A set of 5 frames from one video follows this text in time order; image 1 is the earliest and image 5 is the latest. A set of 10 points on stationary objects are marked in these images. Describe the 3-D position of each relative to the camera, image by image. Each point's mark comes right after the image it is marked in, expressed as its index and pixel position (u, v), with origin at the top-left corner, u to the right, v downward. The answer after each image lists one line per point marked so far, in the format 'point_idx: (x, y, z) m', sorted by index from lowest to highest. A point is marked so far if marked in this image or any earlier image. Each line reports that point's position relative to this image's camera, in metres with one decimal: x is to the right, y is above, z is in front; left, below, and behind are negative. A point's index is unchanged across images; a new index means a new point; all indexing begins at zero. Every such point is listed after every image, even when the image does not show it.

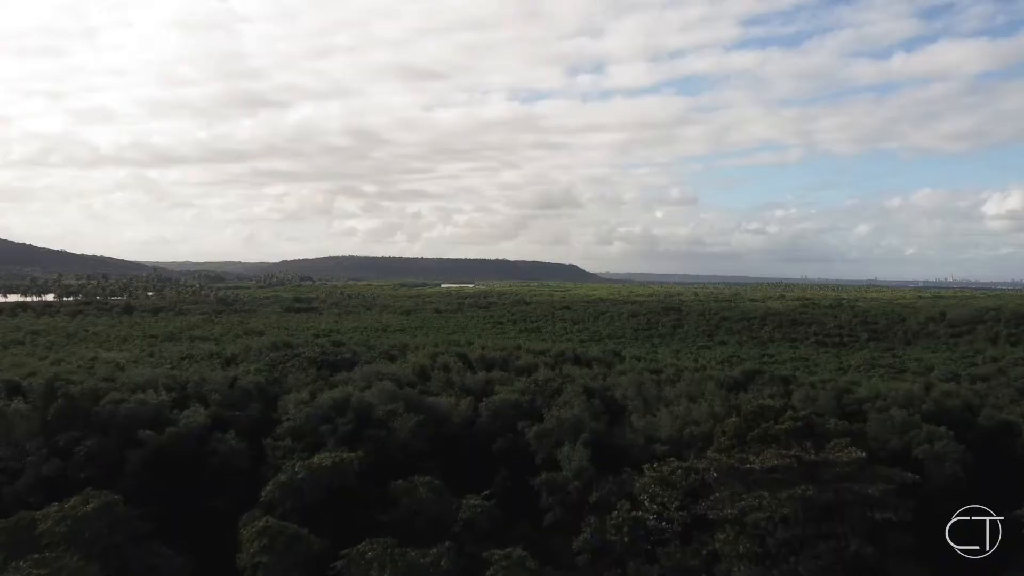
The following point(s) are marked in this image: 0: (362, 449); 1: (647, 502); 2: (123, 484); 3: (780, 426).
0: (-4.6, -4.9, +20.1) m
1: (+3.6, -5.7, +17.6) m
2: (-10.4, -5.2, +17.7) m
3: (+7.7, -3.9, +19.0) m
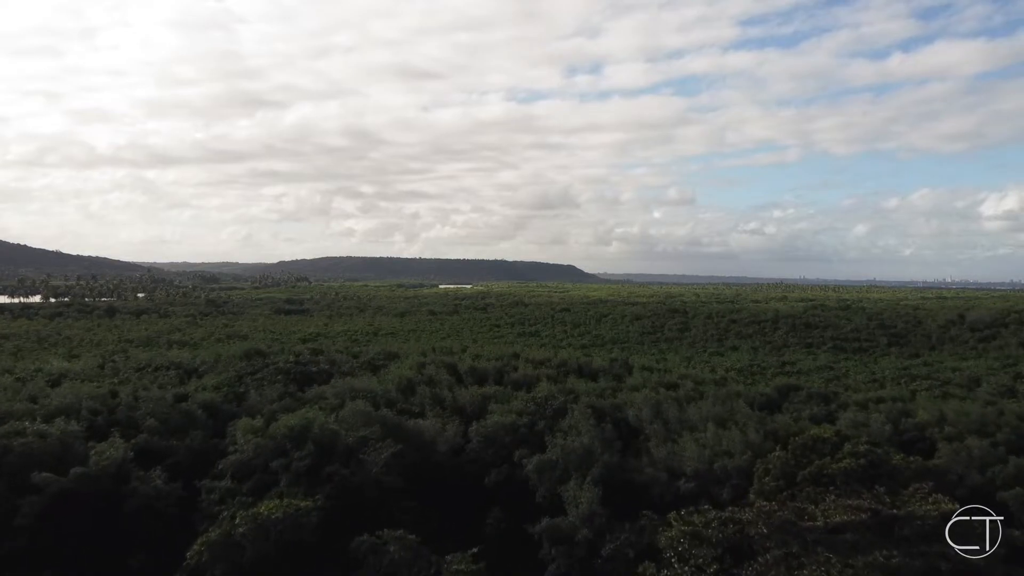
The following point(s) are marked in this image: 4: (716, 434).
0: (-4.7, -5.0, +16.4) m
1: (+3.4, -5.8, +13.9) m
2: (-10.5, -5.3, +14.0) m
3: (+7.6, -4.0, +15.3) m
4: (+5.8, -4.2, +19.0) m
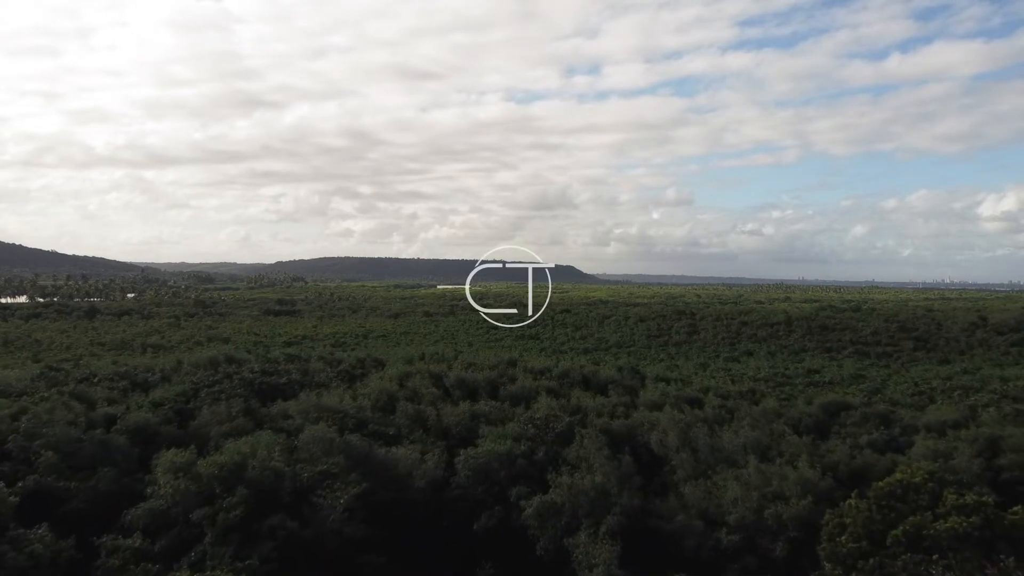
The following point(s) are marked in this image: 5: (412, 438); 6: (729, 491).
0: (-4.8, -5.0, +12.5) m
1: (+3.3, -5.7, +10.1) m
2: (-10.6, -5.3, +10.1) m
3: (+7.5, -4.0, +11.6) m
4: (+5.7, -4.2, +15.2) m
5: (-2.9, -4.3, +19.1) m
6: (+4.8, -4.5, +14.5) m
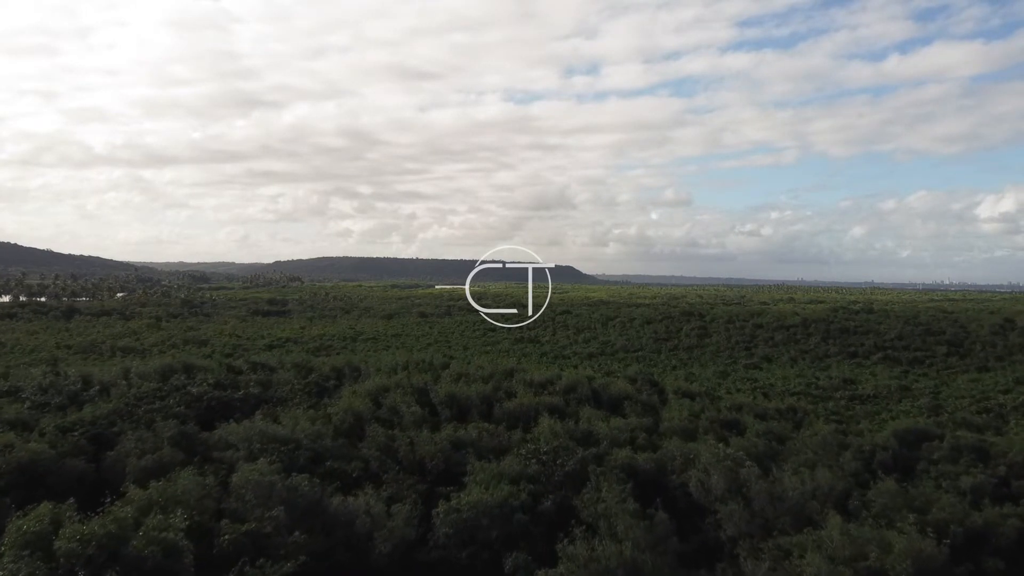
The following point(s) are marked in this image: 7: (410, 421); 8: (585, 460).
0: (-4.9, -4.9, +8.4) m
1: (+3.3, -5.7, +6.0) m
2: (-10.7, -5.2, +6.0) m
3: (+7.4, -4.0, +7.5) m
4: (+5.6, -4.1, +11.1) m
5: (-3.0, -4.2, +14.9) m
6: (+4.7, -4.4, +10.4) m
7: (-2.9, -3.8, +18.9) m
8: (+1.6, -3.8, +14.7) m
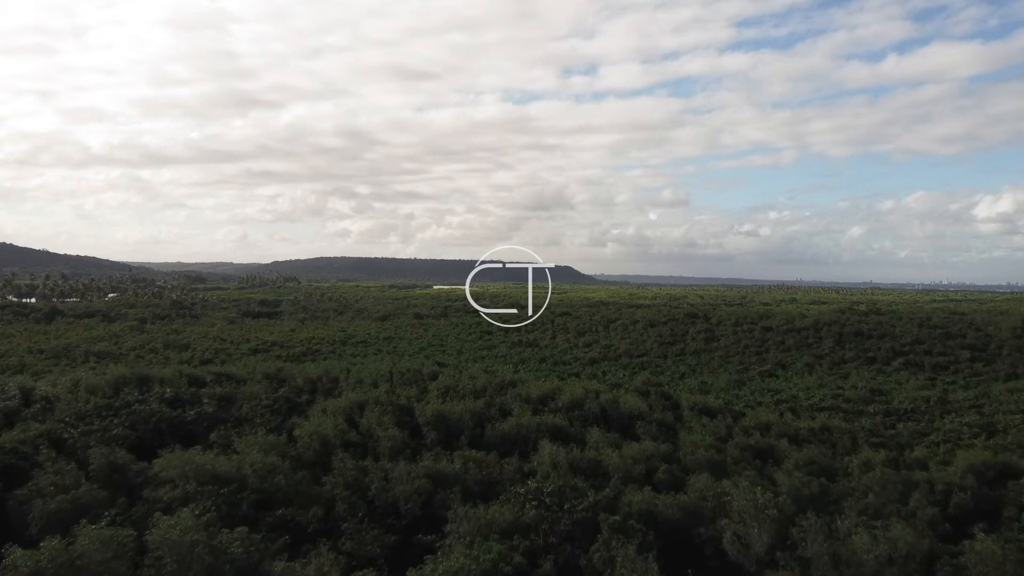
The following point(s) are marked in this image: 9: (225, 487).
0: (-5.0, -5.0, +5.5) m
1: (+3.2, -5.7, +3.1) m
2: (-10.8, -5.3, +3.1) m
3: (+7.3, -4.0, +4.6) m
4: (+5.5, -4.2, +8.2) m
5: (-3.1, -4.3, +12.1) m
6: (+4.6, -4.5, +7.6) m
7: (-3.0, -3.8, +16.0) m
8: (+1.4, -3.9, +11.9) m
9: (-5.5, -3.8, +12.8) m
